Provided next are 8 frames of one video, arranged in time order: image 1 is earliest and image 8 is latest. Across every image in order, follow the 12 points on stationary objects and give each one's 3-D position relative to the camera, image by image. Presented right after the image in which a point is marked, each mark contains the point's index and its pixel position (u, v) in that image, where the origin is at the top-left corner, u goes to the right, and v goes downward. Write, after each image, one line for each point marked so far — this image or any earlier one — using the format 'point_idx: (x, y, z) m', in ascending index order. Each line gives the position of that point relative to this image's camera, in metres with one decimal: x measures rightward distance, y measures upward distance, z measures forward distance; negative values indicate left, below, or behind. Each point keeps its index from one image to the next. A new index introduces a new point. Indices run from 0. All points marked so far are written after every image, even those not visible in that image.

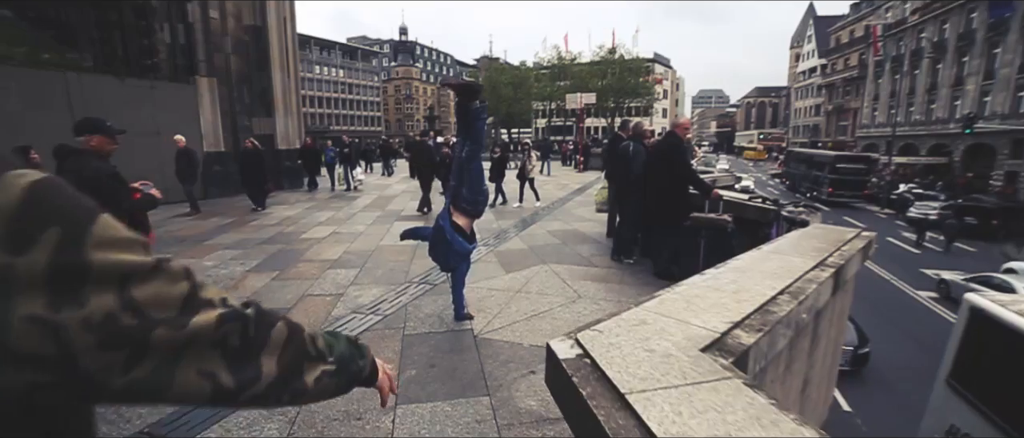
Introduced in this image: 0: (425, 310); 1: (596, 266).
0: (-0.9, -0.9, +4.8) m
1: (+1.1, -0.6, +6.3) m
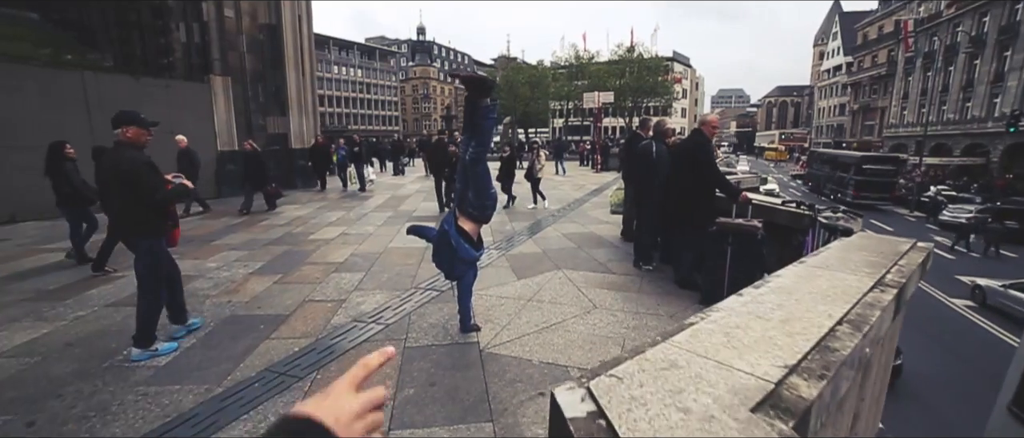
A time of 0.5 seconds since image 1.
0: (-0.8, -0.9, +4.5) m
1: (+1.3, -0.7, +6.0) m
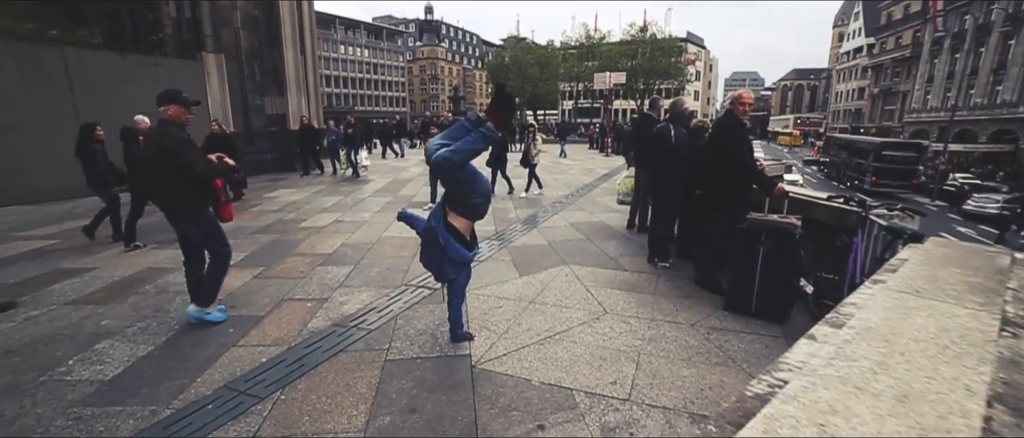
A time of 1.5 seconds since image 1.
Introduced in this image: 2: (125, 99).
0: (-0.8, -0.9, +4.0) m
1: (+1.3, -0.6, +5.4) m
2: (-8.7, +2.7, +11.0) m
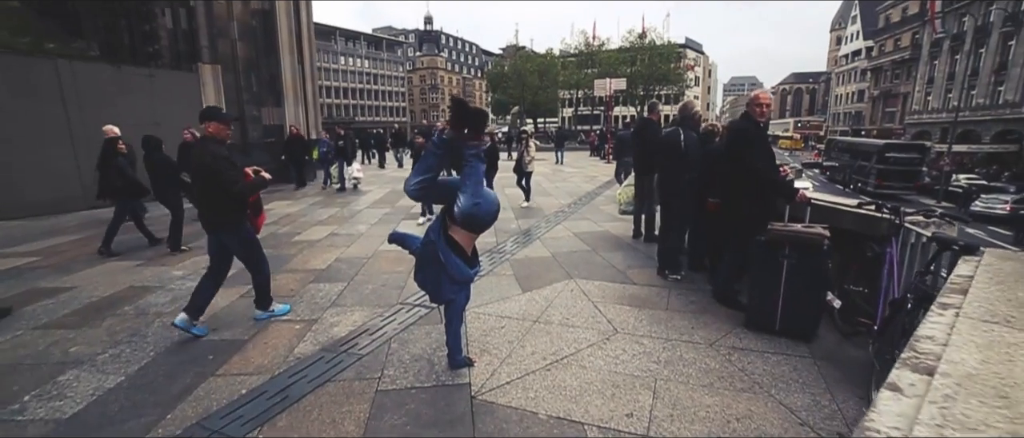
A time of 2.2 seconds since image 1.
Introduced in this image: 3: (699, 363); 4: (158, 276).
0: (-0.7, -1.0, +3.7) m
1: (+1.3, -0.7, +5.1) m
2: (-8.8, +2.4, +10.8) m
3: (+1.3, -1.0, +3.4) m
4: (-4.1, -0.7, +5.7) m
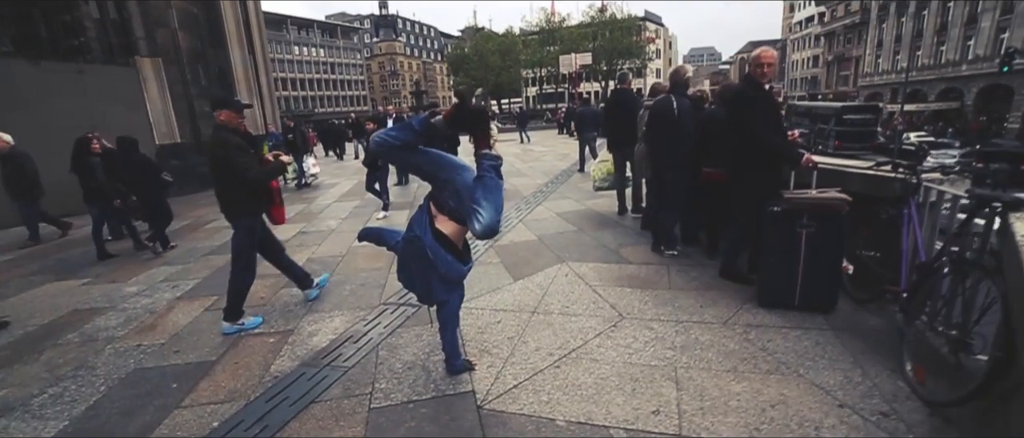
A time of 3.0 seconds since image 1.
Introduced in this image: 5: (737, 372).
0: (-0.7, -0.9, +3.3) m
1: (+1.2, -0.4, +4.8) m
2: (-9.4, +2.1, +9.8) m
3: (+1.3, -0.8, +3.2) m
4: (-4.3, -0.8, +5.1) m
5: (+1.3, -0.9, +2.9) m
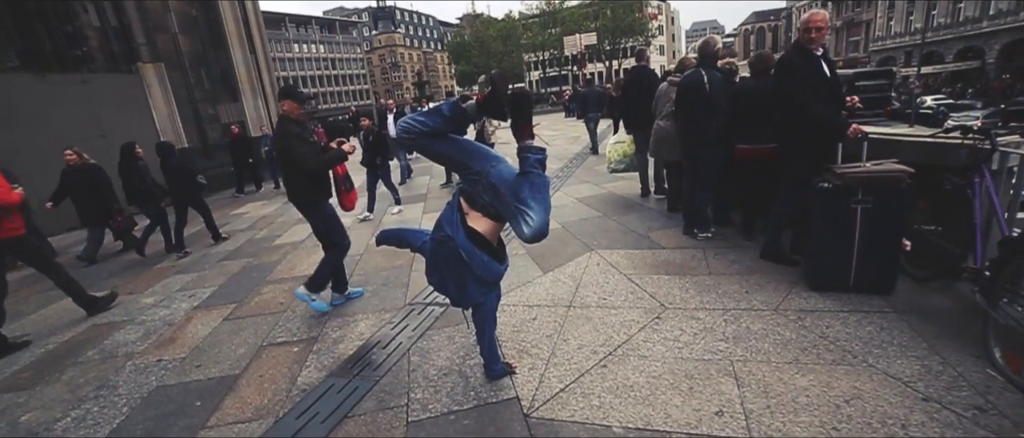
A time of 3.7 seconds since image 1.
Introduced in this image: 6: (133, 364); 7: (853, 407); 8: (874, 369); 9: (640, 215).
0: (-0.5, -0.9, +3.1) m
1: (+1.4, -0.3, +4.6) m
2: (-9.1, +1.9, +9.7) m
3: (+1.6, -0.7, +3.0) m
4: (-4.0, -0.9, +5.0) m
5: (+1.6, -0.8, +2.7) m
6: (-2.9, -1.1, +3.7) m
7: (+1.6, -0.9, +2.3) m
8: (+1.9, -0.8, +2.5) m
9: (+1.5, 0.0, +5.8) m
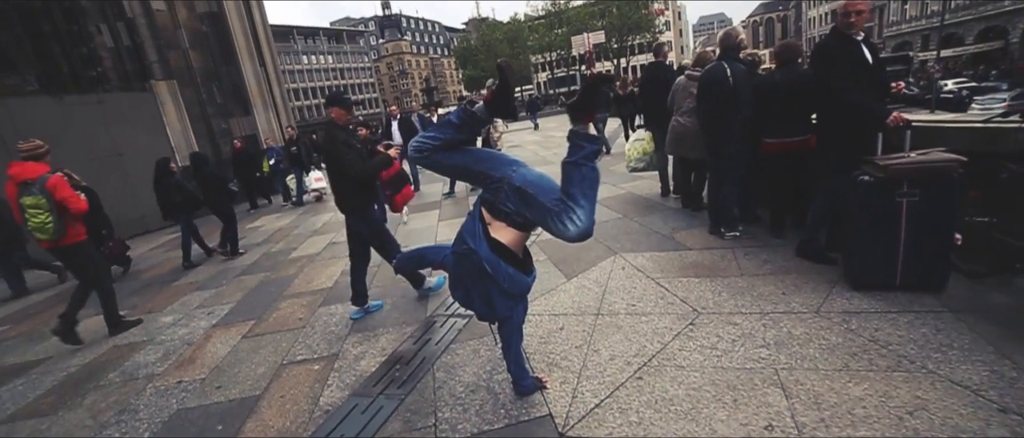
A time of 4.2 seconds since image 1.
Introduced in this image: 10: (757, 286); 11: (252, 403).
0: (-0.3, -1.0, +3.0) m
1: (+1.6, -0.3, +4.4) m
2: (-8.9, +1.5, +9.8) m
3: (+1.7, -0.7, +2.8) m
4: (-3.7, -1.1, +5.0) m
5: (+1.7, -0.8, +2.5) m
6: (-2.7, -1.2, +3.6) m
7: (+1.8, -0.9, +2.1) m
8: (+2.1, -0.8, +2.3) m
9: (+1.7, 0.0, +5.7) m
10: (+1.8, -0.5, +3.5) m
11: (-1.7, -1.2, +3.1) m
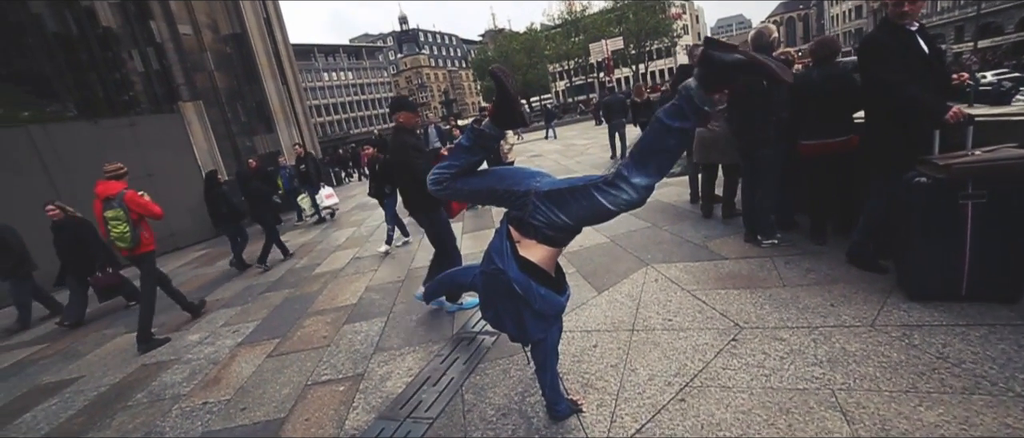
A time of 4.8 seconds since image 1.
0: (-0.1, -1.1, +2.8) m
1: (+1.9, -0.3, +4.2) m
2: (-8.4, +1.1, +10.1) m
3: (+1.9, -0.7, +2.6) m
4: (-3.5, -1.3, +4.9) m
5: (+1.9, -0.8, +2.3) m
6: (-2.5, -1.4, +3.6) m
7: (+1.9, -0.9, +1.9) m
8: (+2.2, -0.8, +2.1) m
9: (+2.0, 0.0, +5.5) m
10: (+2.0, -0.5, +3.3) m
11: (-1.5, -1.3, +3.1) m
